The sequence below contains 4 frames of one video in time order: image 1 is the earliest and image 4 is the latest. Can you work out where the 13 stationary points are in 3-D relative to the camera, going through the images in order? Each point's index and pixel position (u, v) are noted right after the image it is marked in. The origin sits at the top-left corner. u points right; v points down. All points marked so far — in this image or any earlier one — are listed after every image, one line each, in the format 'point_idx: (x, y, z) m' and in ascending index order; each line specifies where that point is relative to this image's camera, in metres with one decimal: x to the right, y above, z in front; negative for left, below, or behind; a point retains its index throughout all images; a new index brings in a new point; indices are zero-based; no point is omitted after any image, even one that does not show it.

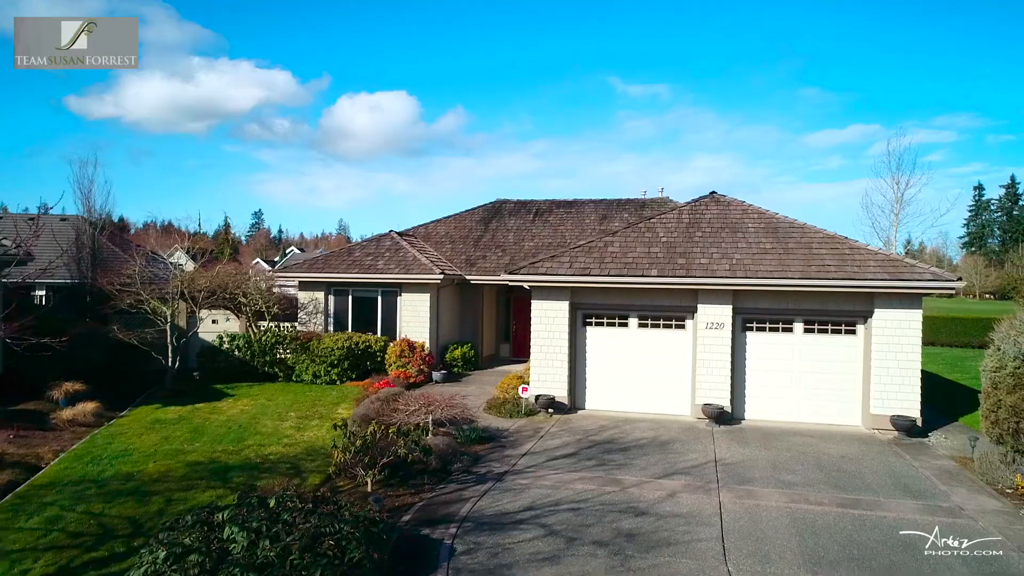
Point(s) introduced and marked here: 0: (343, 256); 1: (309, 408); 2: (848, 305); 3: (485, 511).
0: (-4.6, +0.9, +19.9) m
1: (-3.9, -2.3, +13.7) m
2: (+5.9, -0.3, +12.7) m
3: (-0.3, -2.5, +8.1) m
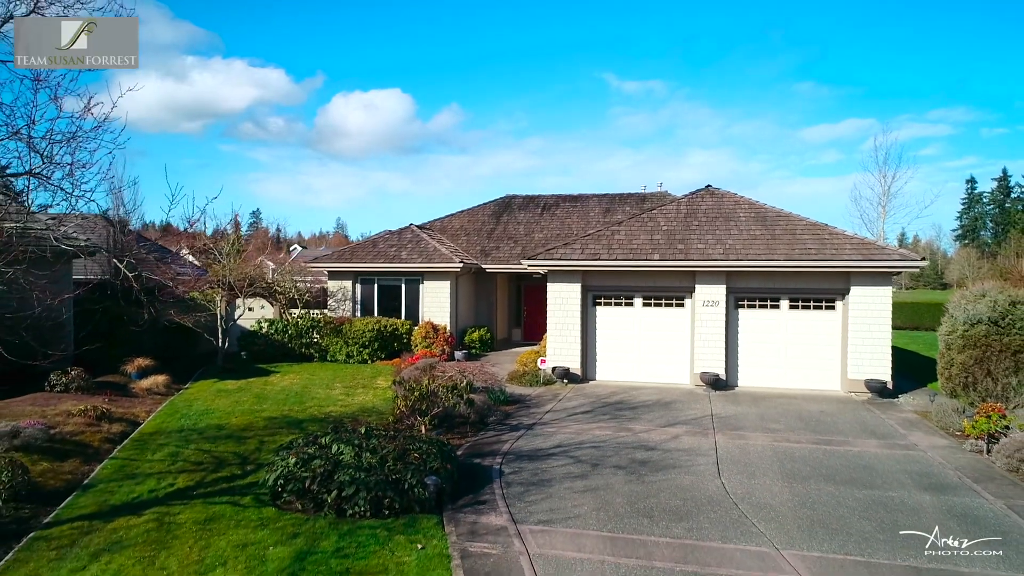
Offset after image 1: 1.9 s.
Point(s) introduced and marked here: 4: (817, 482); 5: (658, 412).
0: (-4.3, +1.2, +21.6) m
1: (-3.4, -2.0, +15.4) m
2: (+6.3, +0.1, +14.4) m
3: (+0.2, -2.2, +9.8) m
4: (+3.5, -2.2, +8.3) m
5: (+2.5, -2.1, +12.4) m
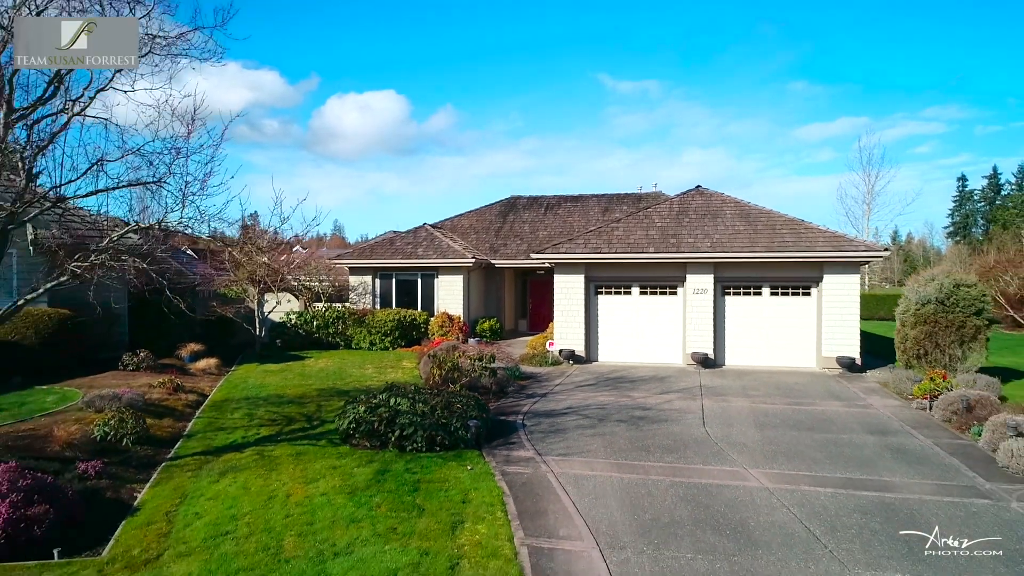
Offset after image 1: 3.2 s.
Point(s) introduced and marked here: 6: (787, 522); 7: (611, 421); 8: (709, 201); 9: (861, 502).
0: (-4.1, +1.4, +23.4) m
1: (-3.2, -1.8, +17.2) m
2: (+6.6, +0.4, +16.3) m
3: (+0.4, -1.9, +11.6) m
4: (+3.8, -2.0, +10.1) m
5: (+2.8, -1.9, +14.2) m
6: (+2.4, -2.1, +6.3) m
7: (+1.4, -2.0, +10.6) m
8: (+5.2, +2.3, +19.0) m
9: (+3.3, -2.0, +6.9) m
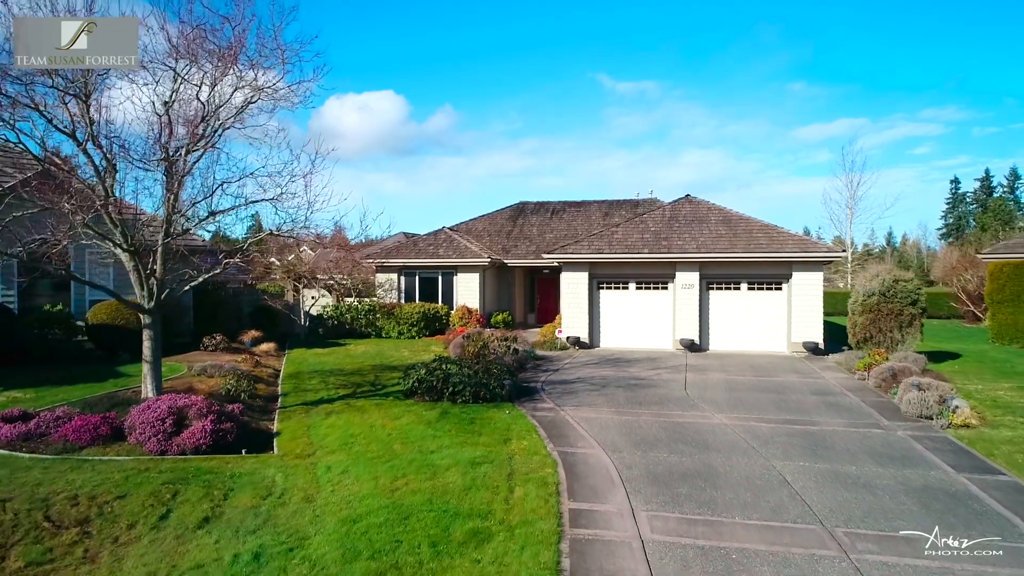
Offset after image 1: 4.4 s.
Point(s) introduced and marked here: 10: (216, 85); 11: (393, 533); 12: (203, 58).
0: (-3.7, +1.5, +26.2) m
1: (-2.8, -1.6, +20.0) m
2: (+7.0, +0.5, +19.1) m
3: (+0.8, -1.8, +14.4) m
4: (+4.2, -1.9, +12.9) m
5: (+3.2, -1.8, +17.0) m
6: (+2.8, -1.9, +9.1) m
7: (+1.8, -1.8, +13.4) m
8: (+5.6, +2.4, +21.8) m
9: (+3.7, -1.9, +9.7) m
10: (-4.2, +2.9, +10.2) m
11: (-0.9, -1.9, +5.7) m
12: (-4.3, +3.2, +10.1) m
